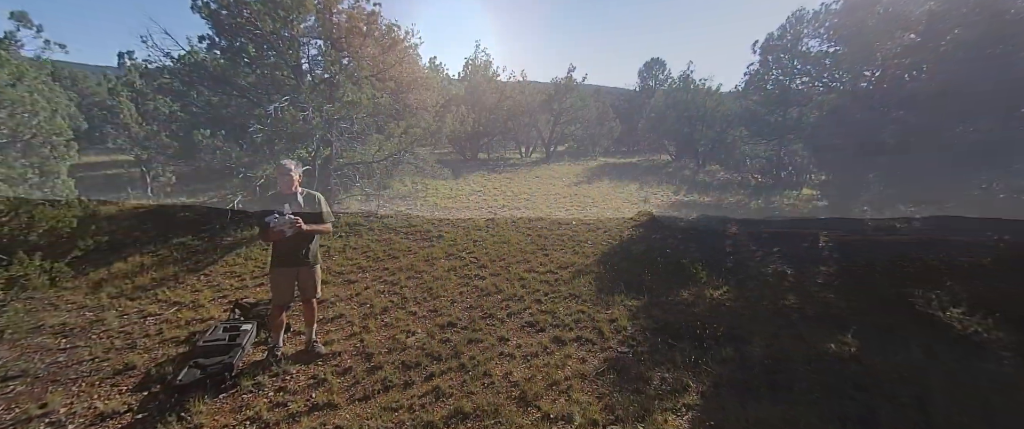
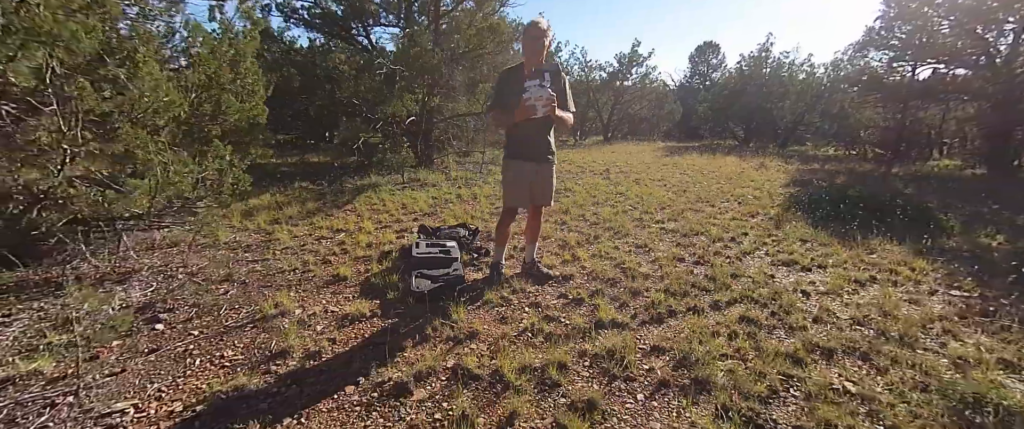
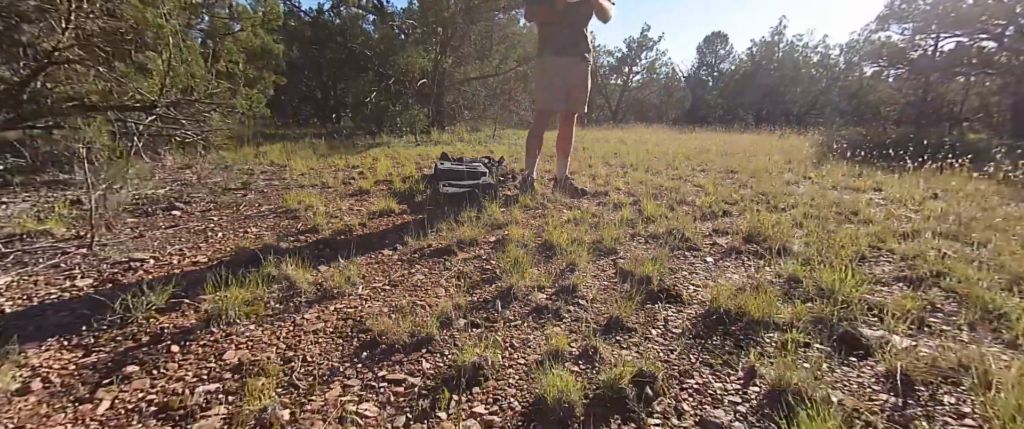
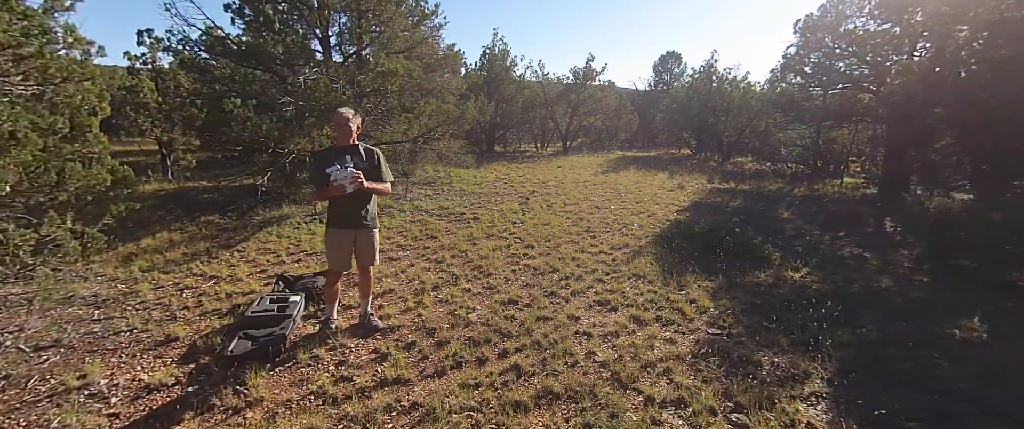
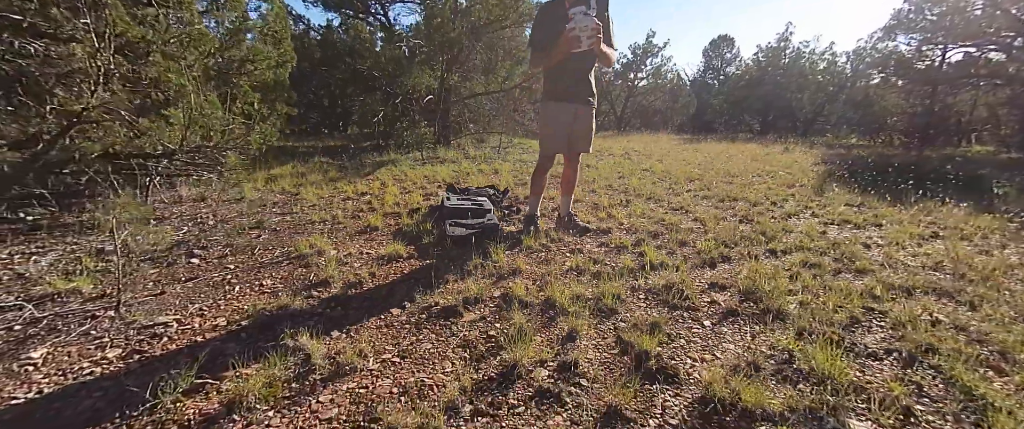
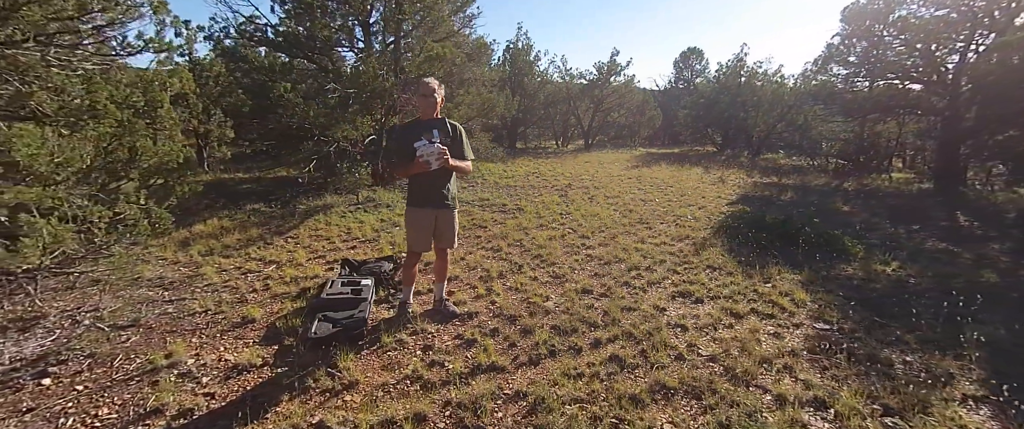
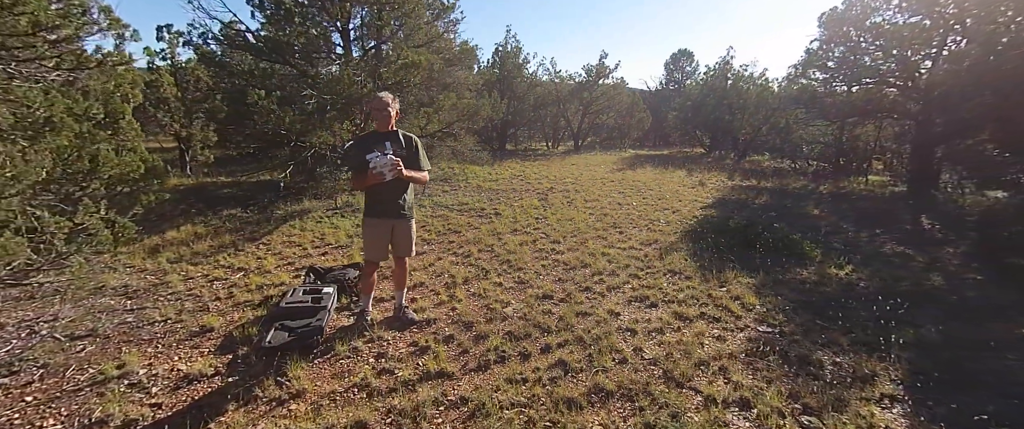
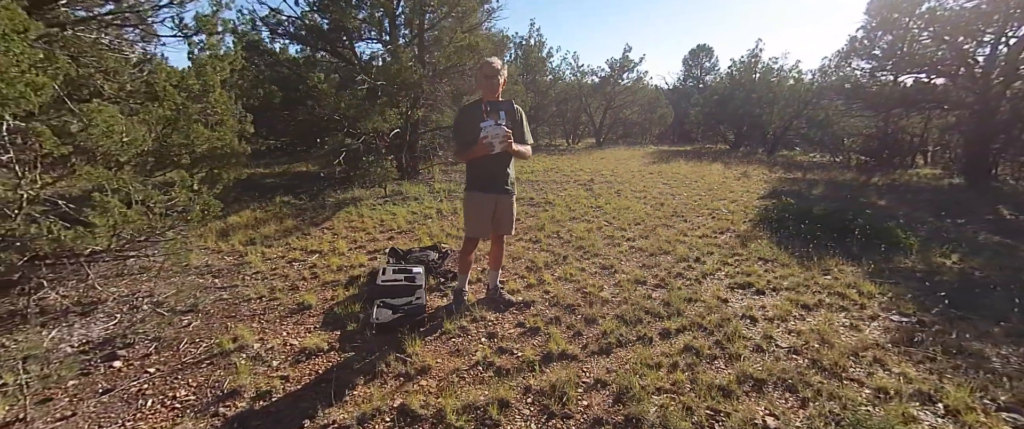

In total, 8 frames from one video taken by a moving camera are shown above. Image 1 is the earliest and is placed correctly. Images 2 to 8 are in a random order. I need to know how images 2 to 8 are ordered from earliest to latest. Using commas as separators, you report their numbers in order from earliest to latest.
4, 7, 6, 8, 2, 5, 3
